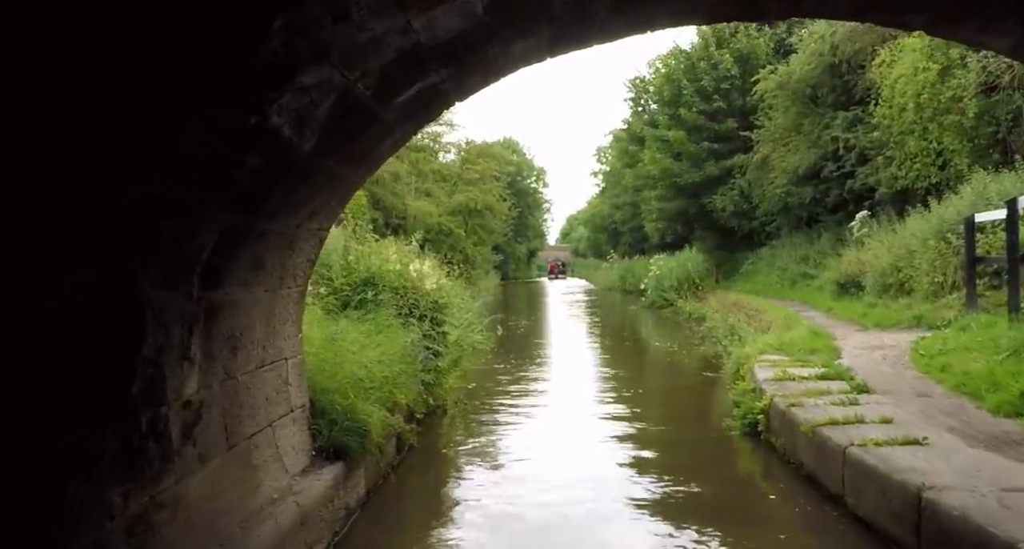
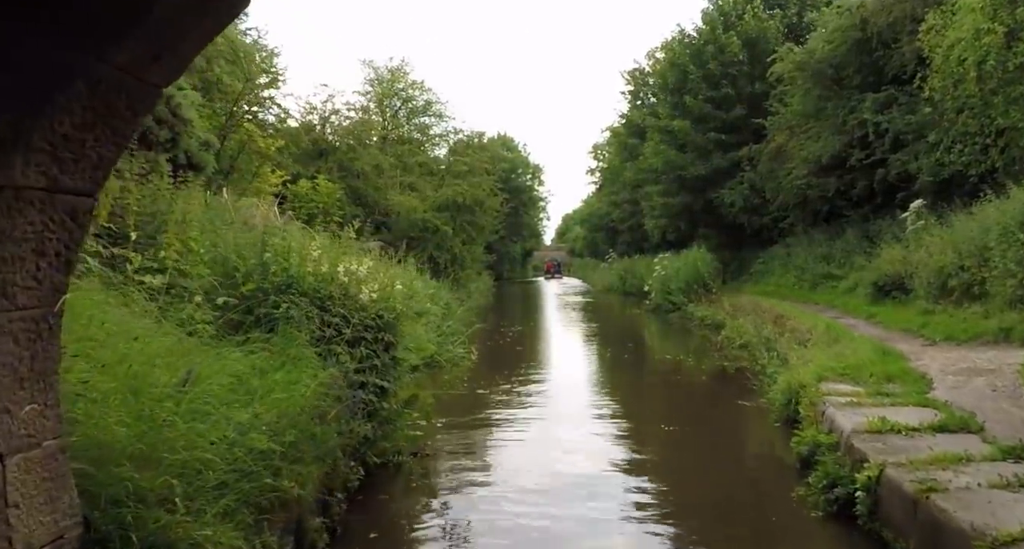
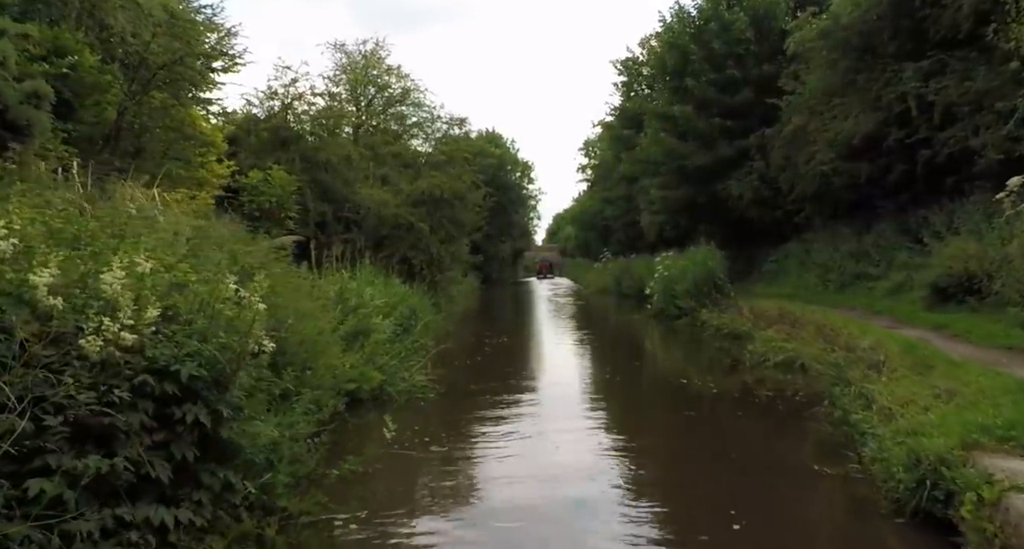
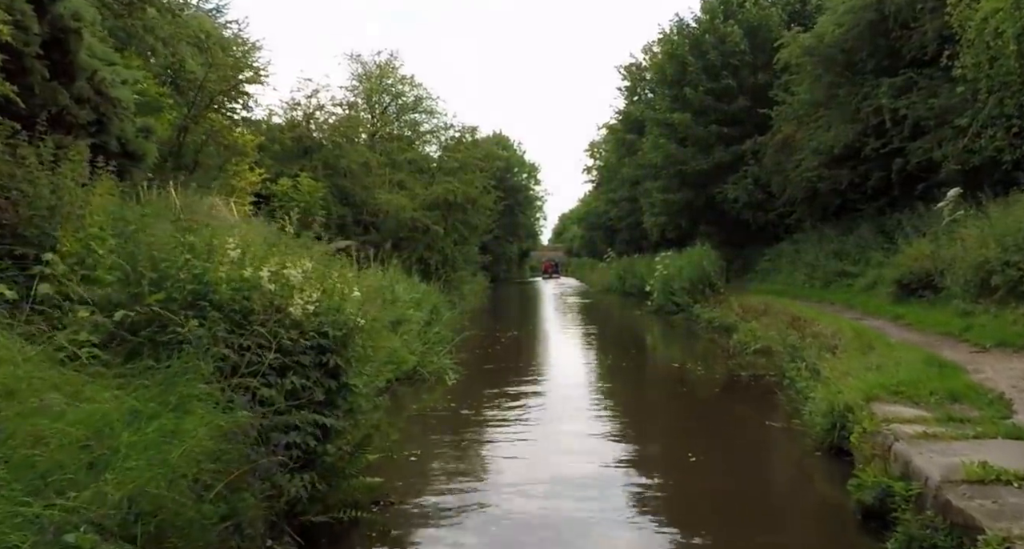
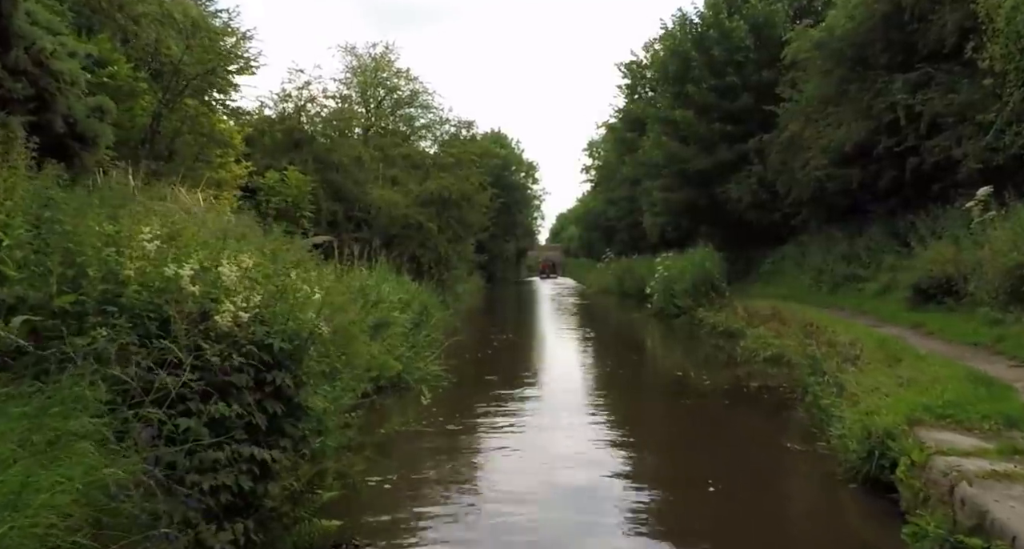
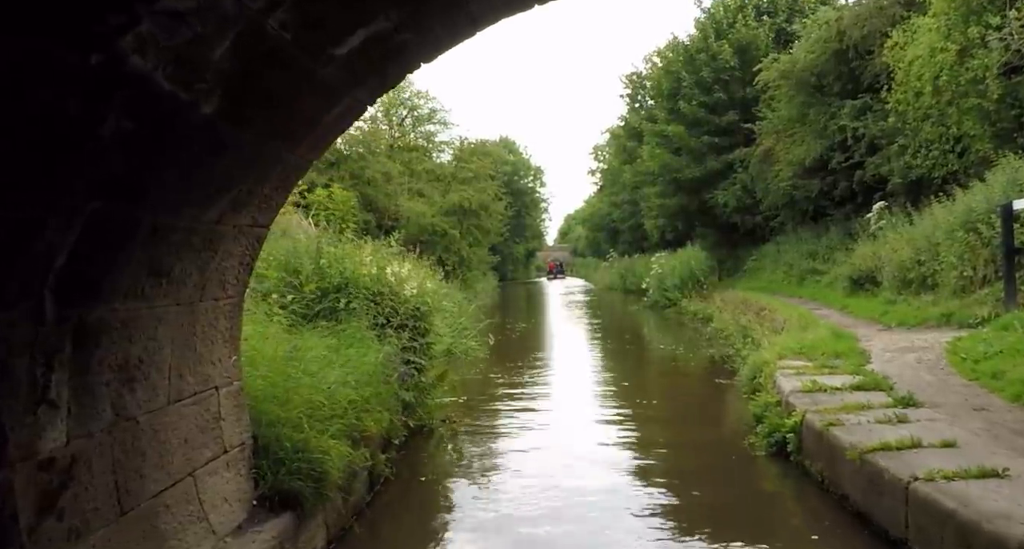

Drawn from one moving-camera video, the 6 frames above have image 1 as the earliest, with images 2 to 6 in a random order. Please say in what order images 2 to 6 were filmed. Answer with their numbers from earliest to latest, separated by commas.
6, 2, 4, 5, 3
